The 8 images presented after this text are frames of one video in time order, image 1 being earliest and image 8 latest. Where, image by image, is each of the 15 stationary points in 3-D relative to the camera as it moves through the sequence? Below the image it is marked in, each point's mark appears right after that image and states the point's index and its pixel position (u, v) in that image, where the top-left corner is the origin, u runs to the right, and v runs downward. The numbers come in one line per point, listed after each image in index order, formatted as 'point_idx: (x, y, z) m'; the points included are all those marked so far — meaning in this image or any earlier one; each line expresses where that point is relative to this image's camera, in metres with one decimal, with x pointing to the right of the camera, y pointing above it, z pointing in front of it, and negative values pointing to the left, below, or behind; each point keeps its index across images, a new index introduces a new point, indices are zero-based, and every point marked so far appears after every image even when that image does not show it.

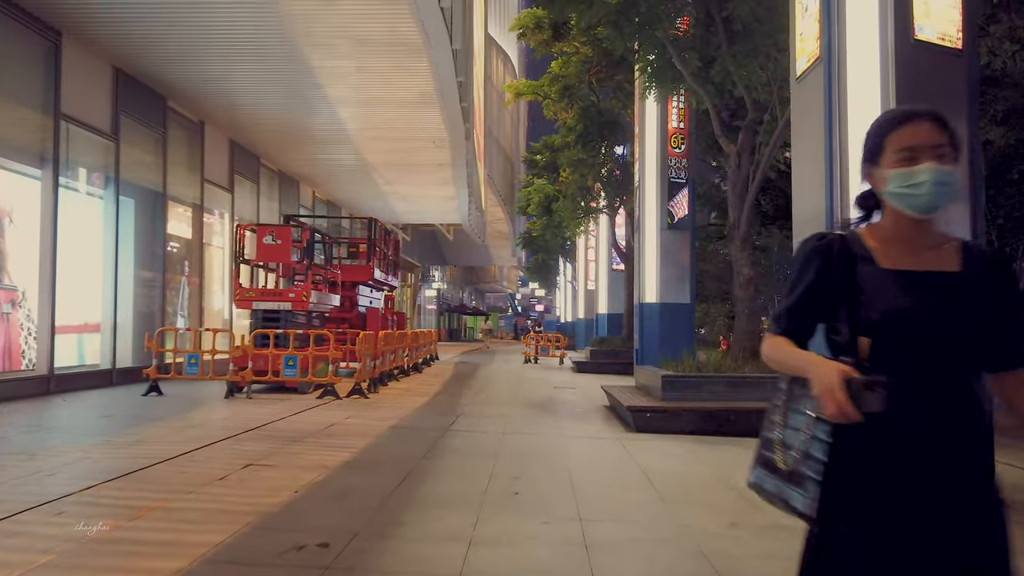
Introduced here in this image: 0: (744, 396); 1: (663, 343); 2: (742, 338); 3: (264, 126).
0: (+3.1, -1.5, +10.2) m
1: (+3.5, -1.4, +17.4) m
2: (+3.4, -0.7, +11.4) m
3: (-6.3, +4.1, +19.3) m
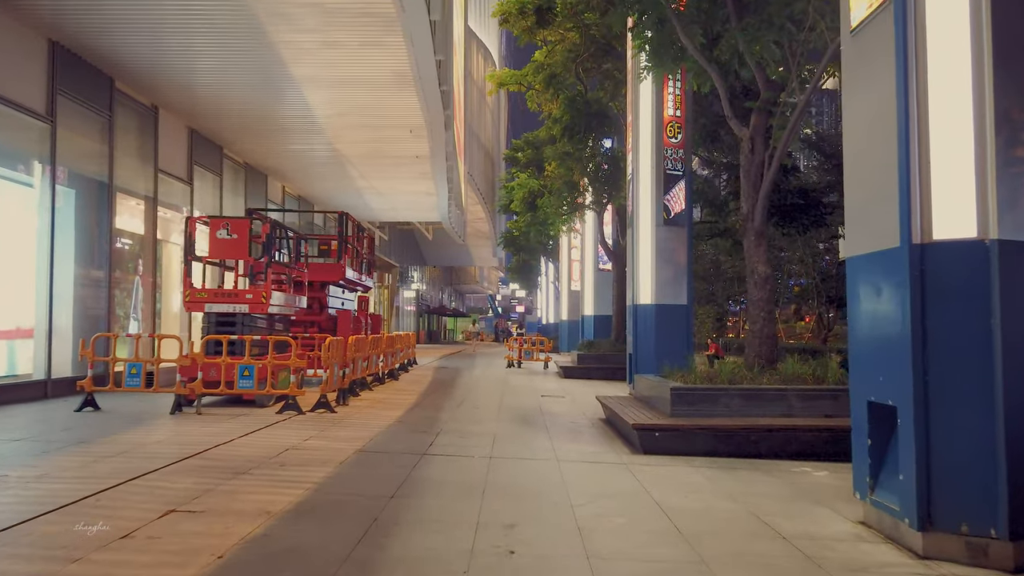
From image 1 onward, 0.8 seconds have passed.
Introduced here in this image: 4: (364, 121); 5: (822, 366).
0: (+3.0, -1.5, +8.9) m
1: (+3.1, -1.4, +16.2) m
2: (+3.2, -0.7, +10.1) m
3: (-6.7, +4.1, +17.8) m
4: (-3.6, +4.0, +18.2) m
5: (+3.9, -1.0, +9.7) m
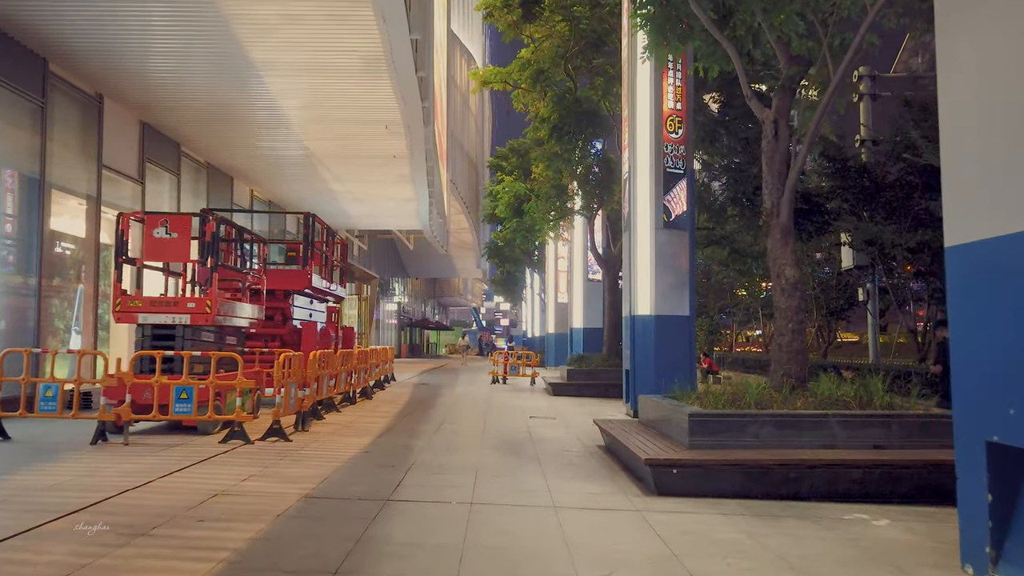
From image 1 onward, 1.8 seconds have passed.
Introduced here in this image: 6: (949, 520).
0: (+2.8, -1.5, +7.4) m
1: (+2.9, -1.5, +14.7) m
2: (+3.1, -0.8, +8.6) m
3: (-7.0, +3.9, +16.2) m
4: (-3.9, +3.8, +16.6) m
5: (+3.8, -1.1, +8.2) m
6: (+3.6, -1.9, +6.4) m
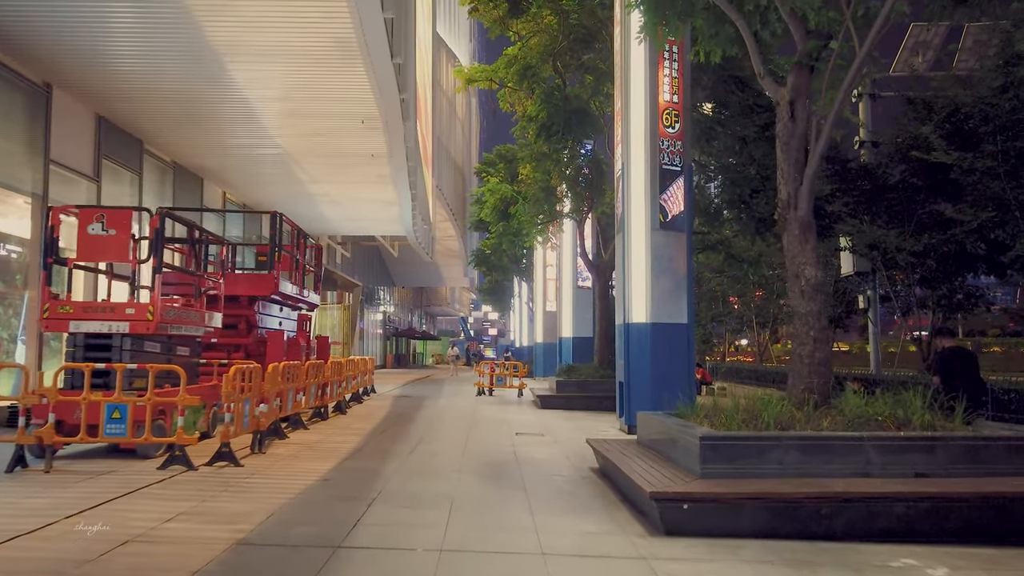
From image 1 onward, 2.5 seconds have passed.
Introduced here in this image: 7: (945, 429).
0: (+2.7, -1.5, +6.3) m
1: (+2.6, -1.6, +13.6) m
2: (+2.9, -0.8, +7.5) m
3: (-7.3, +3.8, +15.0) m
4: (-4.2, +3.7, +15.5) m
5: (+3.6, -1.1, +7.1) m
6: (+3.5, -1.9, +5.3) m
7: (+3.8, -1.2, +6.7) m
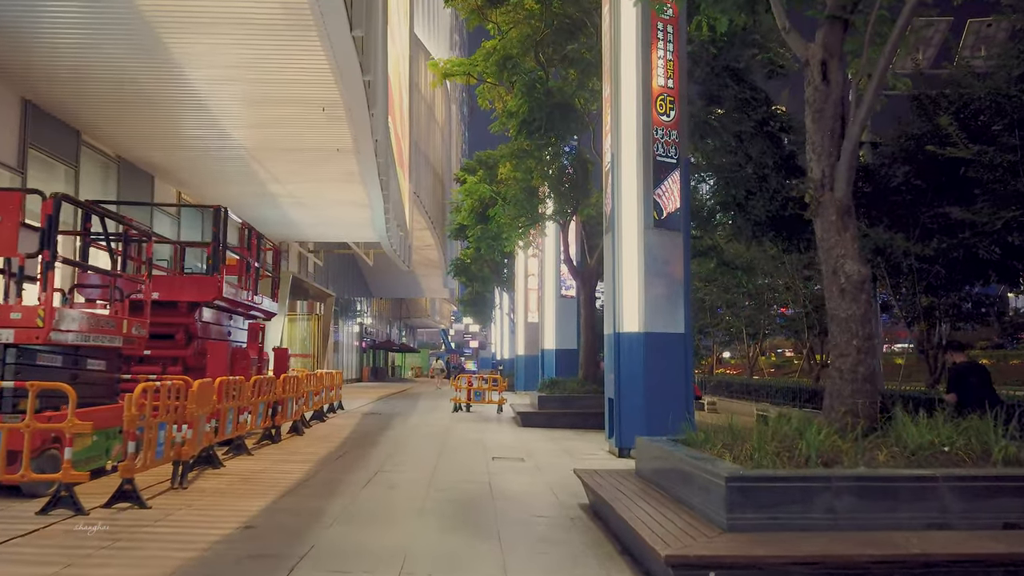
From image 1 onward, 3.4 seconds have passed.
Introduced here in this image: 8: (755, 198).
0: (+2.5, -1.5, +4.9) m
1: (+2.2, -1.7, +12.1) m
2: (+2.7, -0.8, +6.1) m
3: (-7.7, +3.7, +13.4) m
4: (-4.6, +3.6, +13.9) m
5: (+3.4, -1.1, +5.7) m
6: (+3.3, -1.9, +3.8) m
7: (+3.6, -1.2, +5.2) m
8: (+5.9, +2.2, +18.3) m
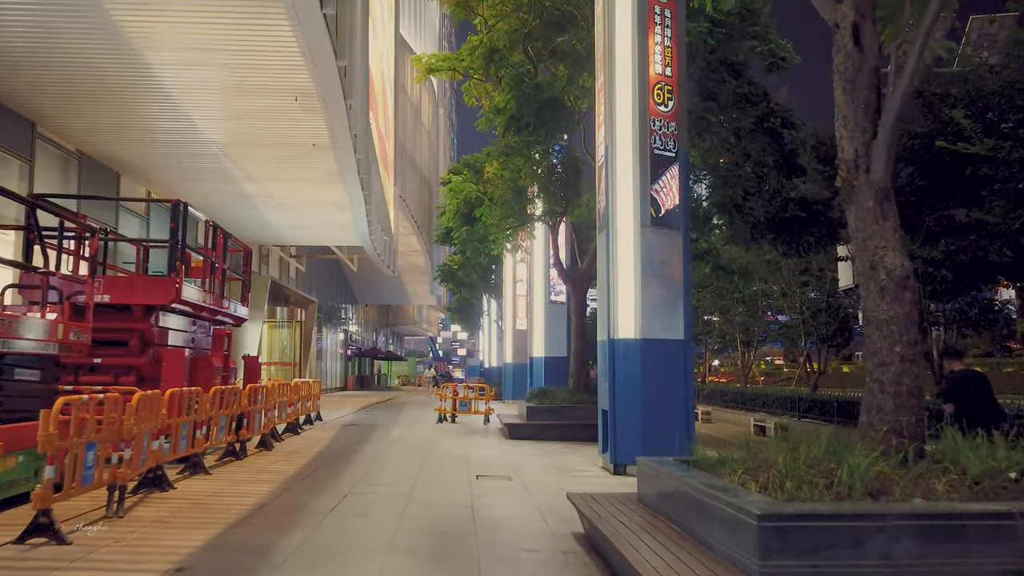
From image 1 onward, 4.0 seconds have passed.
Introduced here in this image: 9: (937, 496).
0: (+2.4, -1.5, +3.9) m
1: (+2.0, -1.8, +11.2) m
2: (+2.6, -0.8, +5.2) m
3: (-7.9, +3.6, +12.4) m
4: (-4.9, +3.5, +13.0) m
5: (+3.3, -1.0, +4.8) m
6: (+3.2, -1.8, +2.9) m
7: (+3.5, -1.2, +4.3) m
8: (+5.6, +2.1, +17.4) m
9: (+2.5, -1.2, +4.4) m
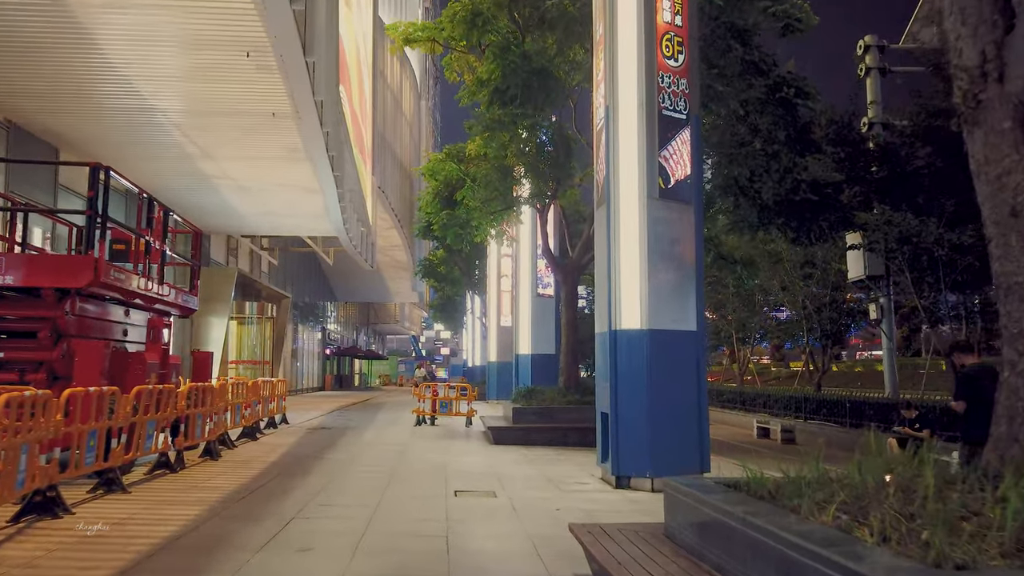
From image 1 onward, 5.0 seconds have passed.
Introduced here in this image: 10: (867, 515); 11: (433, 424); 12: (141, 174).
0: (+2.3, -1.2, +2.3) m
1: (+1.8, -1.5, +9.6) m
2: (+2.5, -0.6, +3.6) m
3: (-8.1, +3.9, +10.6) m
4: (-5.1, +3.8, +11.2) m
5: (+3.2, -0.8, +3.2) m
6: (+3.2, -1.6, +1.3) m
7: (+3.5, -1.0, +2.8) m
8: (+5.3, +2.3, +15.9) m
9: (+2.4, -0.9, +2.8) m
10: (+1.6, -1.0, +3.4) m
11: (-2.1, -3.5, +19.8) m
12: (-8.7, +2.7, +17.7) m
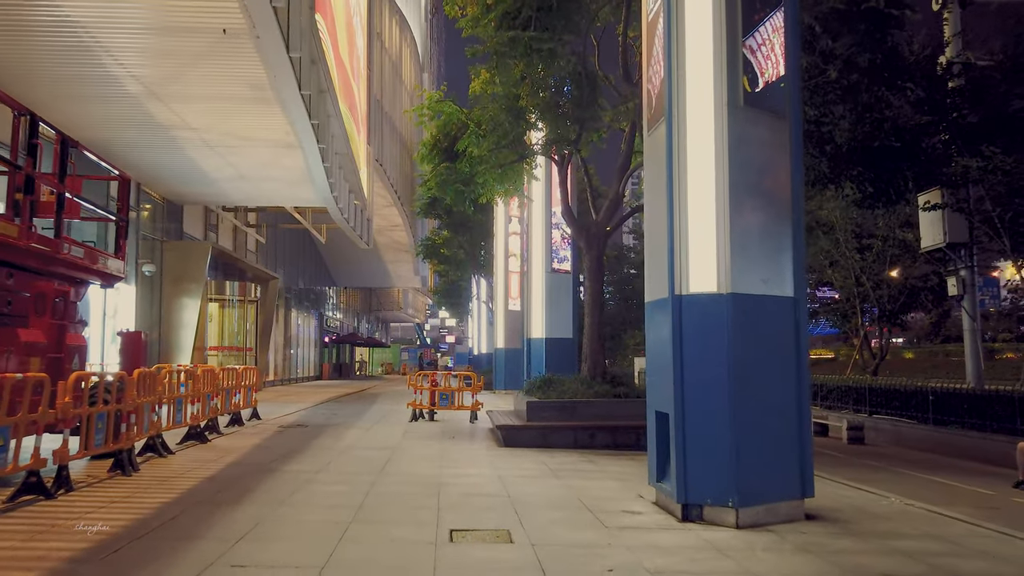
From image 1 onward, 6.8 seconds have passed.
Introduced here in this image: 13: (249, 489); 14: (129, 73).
0: (+2.5, -0.9, -0.6) m
1: (+2.0, -1.1, +6.7) m
2: (+2.6, -0.2, +0.6) m
3: (-7.9, +4.3, +7.7) m
4: (-4.9, +4.2, +8.3) m
5: (+3.4, -0.4, +0.3) m
6: (+3.3, -1.3, -1.6) m
7: (+3.6, -0.6, -0.2) m
8: (+5.5, +2.9, +12.9) m
9: (+2.5, -0.6, -0.1) m
10: (+1.7, -0.6, +0.5) m
11: (-1.8, -2.9, +17.0) m
12: (-8.4, +3.2, +14.8) m
13: (-2.7, -2.0, +7.7) m
14: (-6.5, +3.6, +12.6) m
